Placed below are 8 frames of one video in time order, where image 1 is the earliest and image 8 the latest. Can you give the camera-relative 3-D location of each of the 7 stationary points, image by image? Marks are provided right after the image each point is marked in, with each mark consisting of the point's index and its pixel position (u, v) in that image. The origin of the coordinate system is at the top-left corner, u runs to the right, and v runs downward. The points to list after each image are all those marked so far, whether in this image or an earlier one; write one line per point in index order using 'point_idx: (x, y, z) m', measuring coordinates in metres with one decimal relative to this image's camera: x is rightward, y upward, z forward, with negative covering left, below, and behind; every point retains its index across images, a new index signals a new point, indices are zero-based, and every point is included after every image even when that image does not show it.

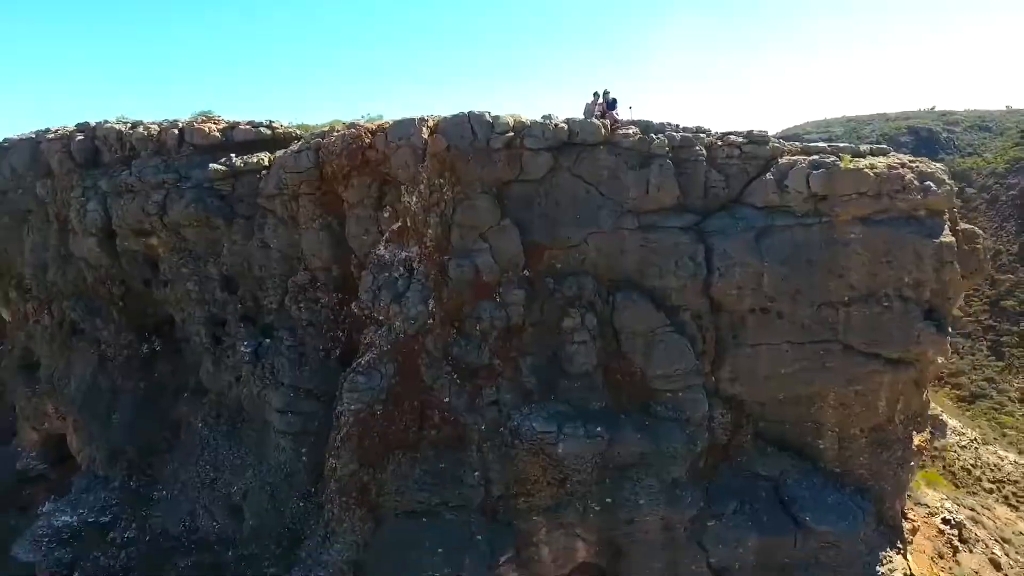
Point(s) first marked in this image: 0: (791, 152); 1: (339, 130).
0: (+1.7, +0.8, +3.7) m
1: (-1.0, +1.0, +3.8) m
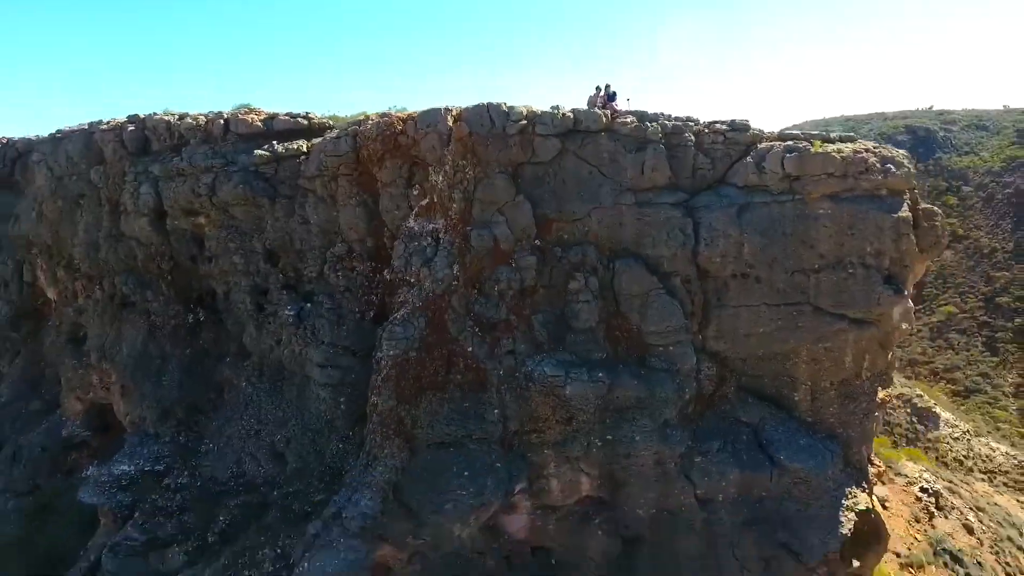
0: (+1.8, +1.0, +4.3) m
1: (-1.0, +1.2, +4.3) m
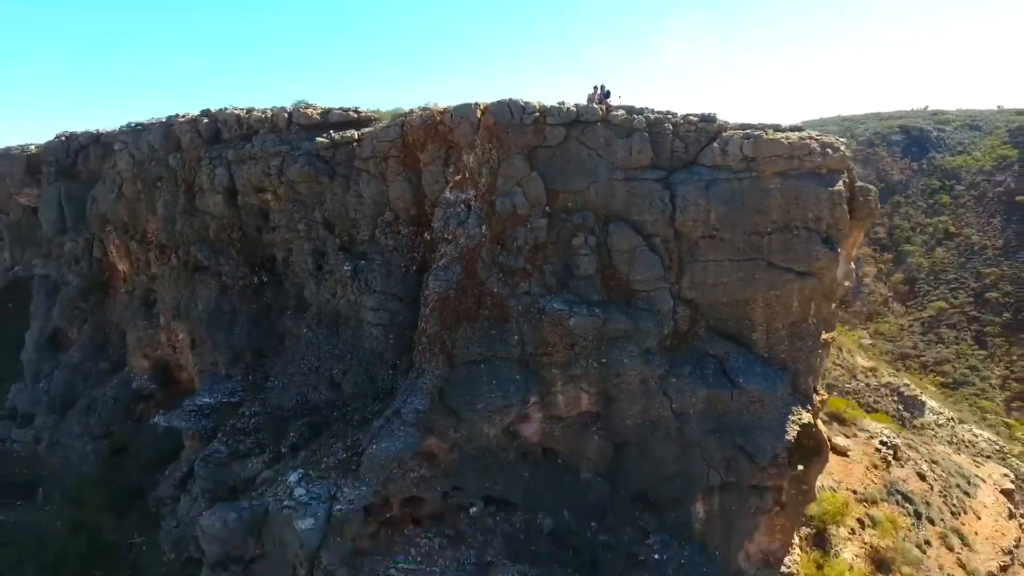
0: (+1.9, +1.4, +5.3) m
1: (-0.8, +1.6, +5.4) m
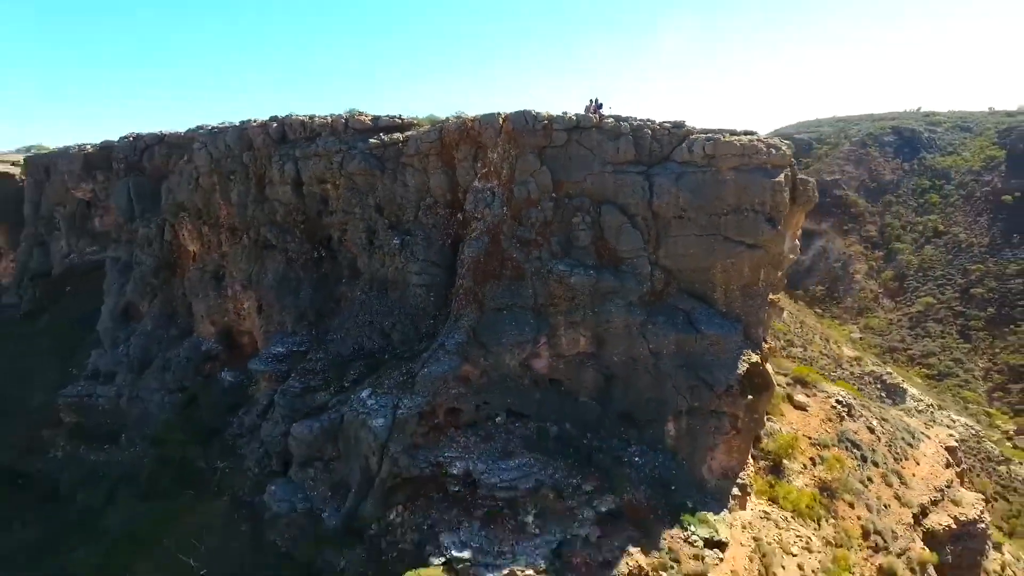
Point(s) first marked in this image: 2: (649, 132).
0: (+2.1, +1.7, +6.8) m
1: (-0.7, +1.9, +6.9) m
2: (+1.5, +1.7, +6.8) m
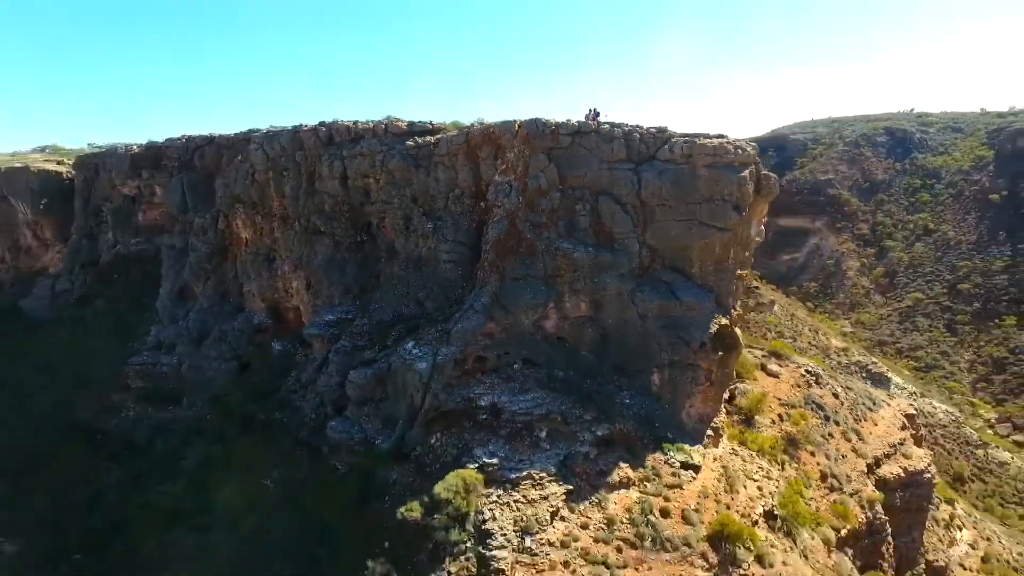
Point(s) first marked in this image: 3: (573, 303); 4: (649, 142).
0: (+2.3, +2.1, +8.3) m
1: (-0.5, +2.2, +8.4) m
2: (+1.7, +2.1, +8.2) m
3: (+0.8, -0.2, +7.8) m
4: (+1.9, +2.0, +8.3) m
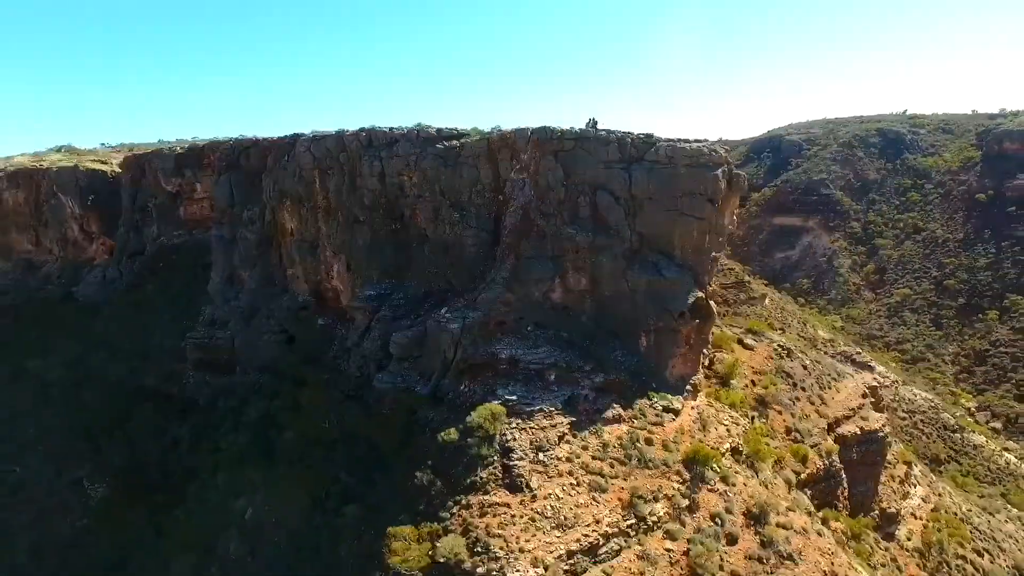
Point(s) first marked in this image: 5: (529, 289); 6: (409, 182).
0: (+2.5, +2.4, +10.0) m
1: (-0.3, +2.6, +10.1) m
2: (+1.9, +2.4, +10.0) m
3: (+1.0, +0.2, +9.5) m
4: (+2.1, +2.3, +10.0) m
5: (+0.3, 0.0, +9.3) m
6: (-1.8, +1.9, +10.8) m
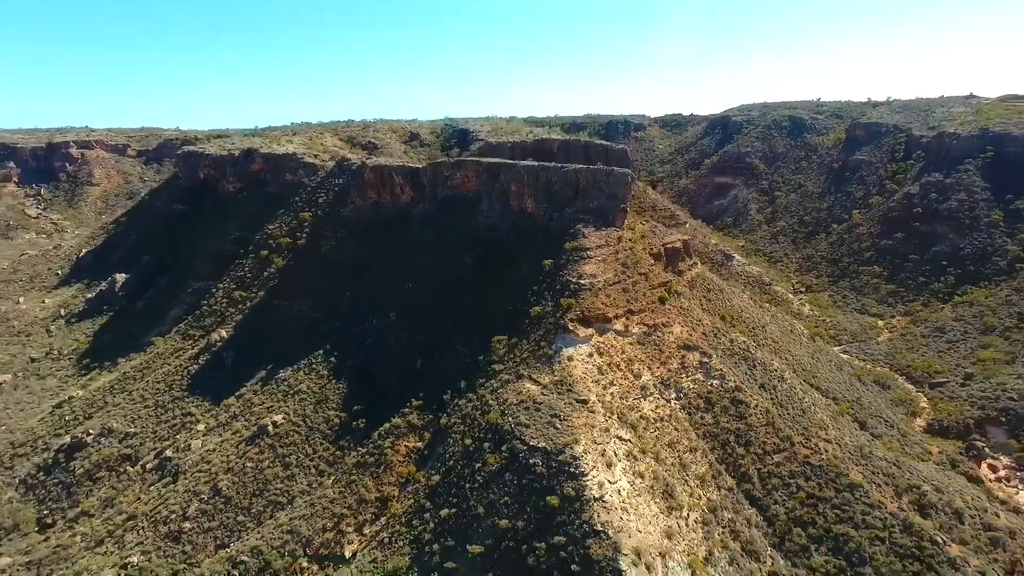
0: (+7.2, +8.2, +42.3) m
1: (+4.5, +8.4, +42.3) m
2: (+6.7, +8.2, +42.2) m
3: (+5.8, +5.9, +41.9) m
4: (+6.8, +8.1, +42.2) m
5: (+5.0, +5.7, +41.7) m
6: (+2.9, +7.7, +43.0) m
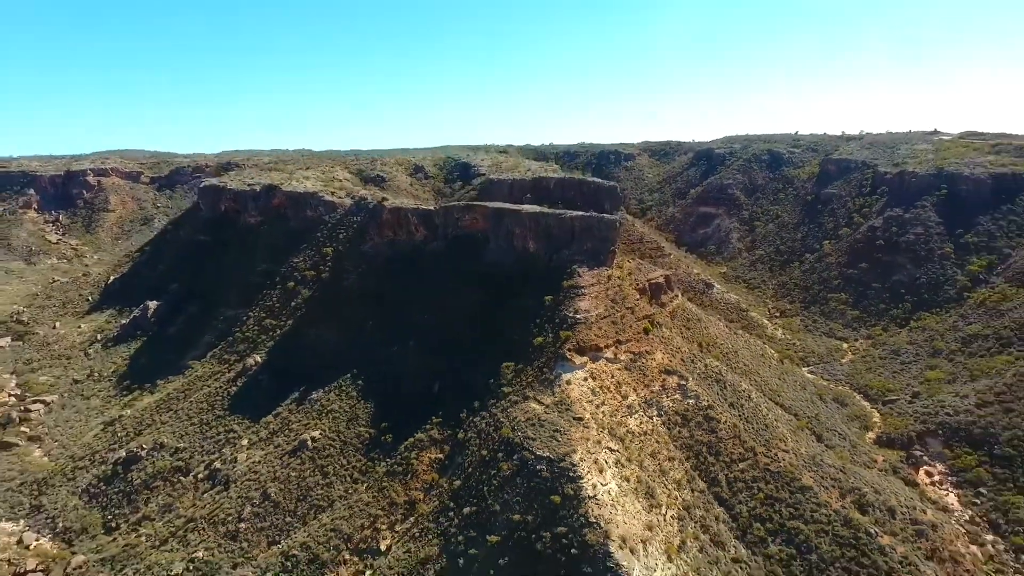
0: (+7.6, +5.7, +48.8) m
1: (+4.8, +5.9, +48.9) m
2: (+7.0, +5.7, +48.8) m
3: (+6.1, +3.4, +48.4) m
4: (+7.2, +5.6, +48.8) m
5: (+5.4, +3.2, +48.2) m
6: (+3.3, +5.2, +49.5) m
